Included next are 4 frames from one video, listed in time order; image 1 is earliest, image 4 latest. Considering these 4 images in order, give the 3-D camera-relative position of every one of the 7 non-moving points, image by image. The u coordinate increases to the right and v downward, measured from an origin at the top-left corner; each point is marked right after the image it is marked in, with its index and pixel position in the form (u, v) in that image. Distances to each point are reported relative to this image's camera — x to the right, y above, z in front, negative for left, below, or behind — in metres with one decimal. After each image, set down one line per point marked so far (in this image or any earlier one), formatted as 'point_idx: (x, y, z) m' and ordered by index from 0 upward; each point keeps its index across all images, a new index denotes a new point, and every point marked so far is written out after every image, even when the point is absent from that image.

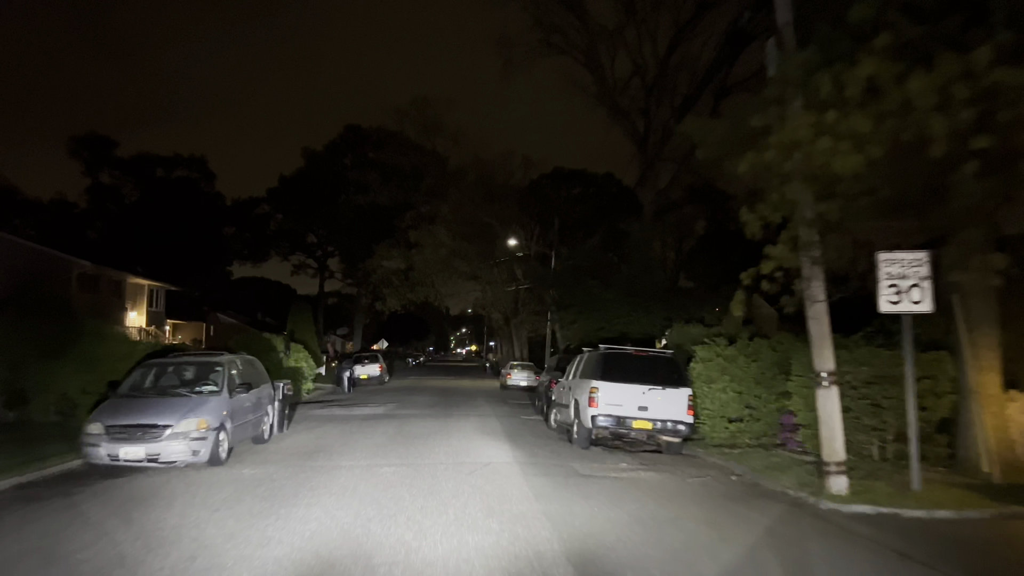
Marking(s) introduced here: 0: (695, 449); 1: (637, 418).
0: (+3.0, -2.6, +14.2) m
1: (+1.9, -2.0, +13.5) m
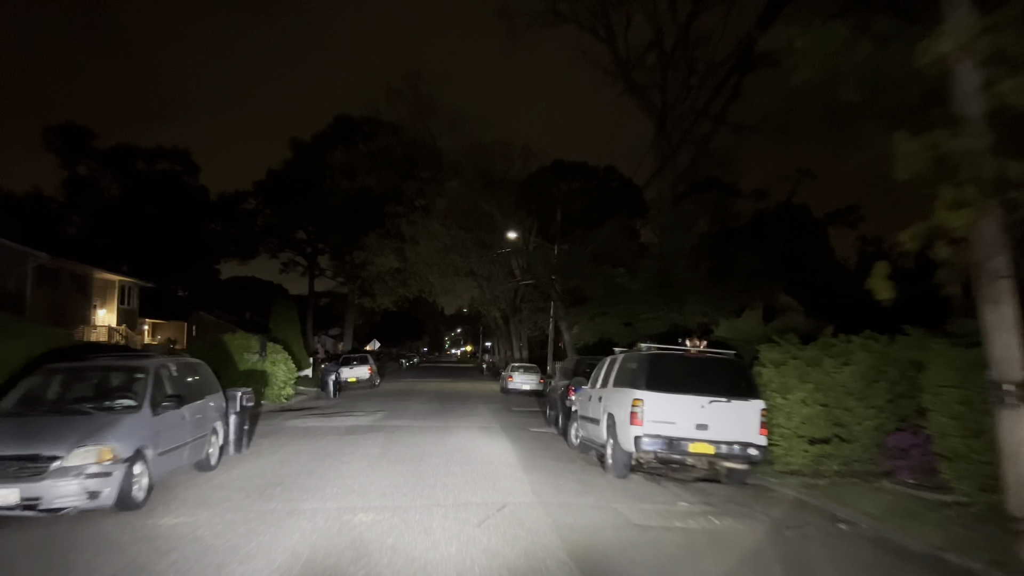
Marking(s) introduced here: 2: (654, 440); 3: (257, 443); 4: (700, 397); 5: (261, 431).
0: (+3.2, -2.4, +11.0) m
1: (+2.1, -1.8, +10.3) m
2: (+1.7, -1.8, +10.3) m
3: (-4.3, -2.6, +14.9) m
4: (+2.2, -1.3, +10.4) m
5: (-5.2, -2.9, +17.9) m
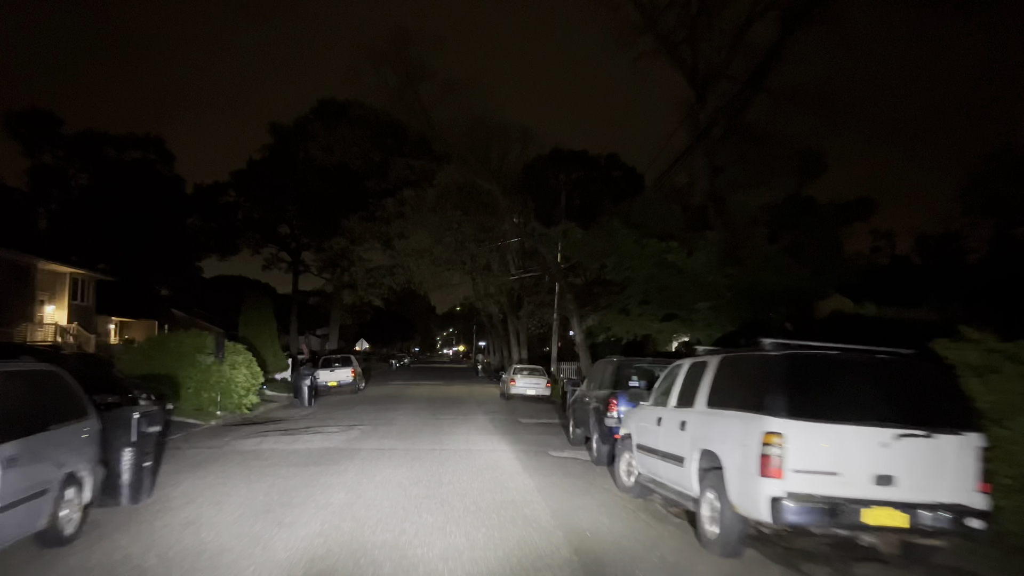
0: (+3.5, -2.0, +6.7) m
1: (+2.4, -1.5, +6.0) m
2: (+2.0, -1.5, +6.0) m
3: (-4.0, -2.3, +10.5) m
4: (+2.5, -1.0, +6.1) m
5: (-5.0, -2.6, +13.5) m
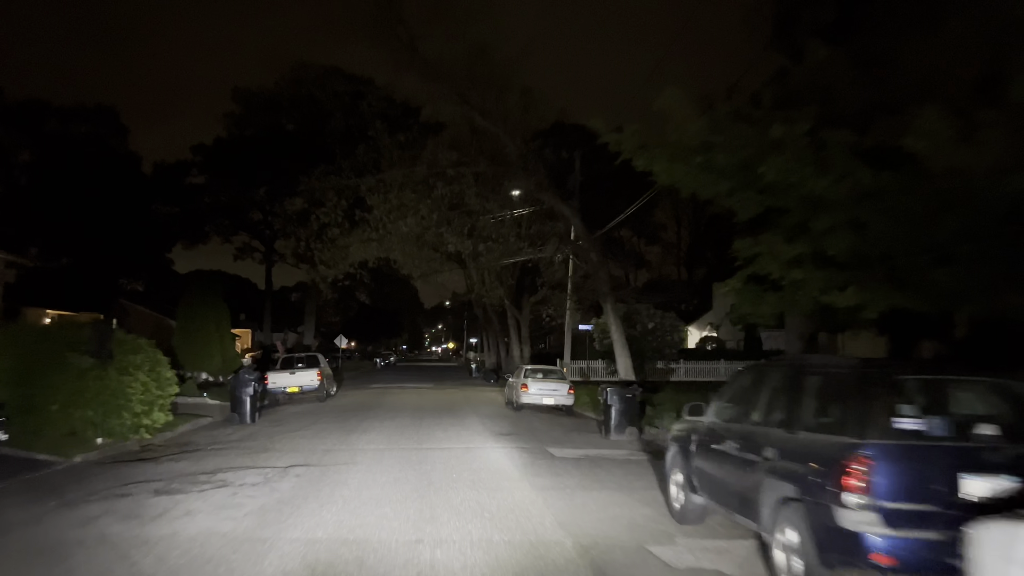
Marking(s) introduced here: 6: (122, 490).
0: (+4.1, -1.5, -0.3) m
1: (+3.1, -0.9, -1.0) m
2: (+2.6, -0.9, -1.1) m
3: (-3.5, -1.8, +3.4) m
4: (+3.2, -0.4, -0.9) m
5: (-4.4, -2.0, +6.4) m
6: (-4.4, -2.3, +10.0) m
